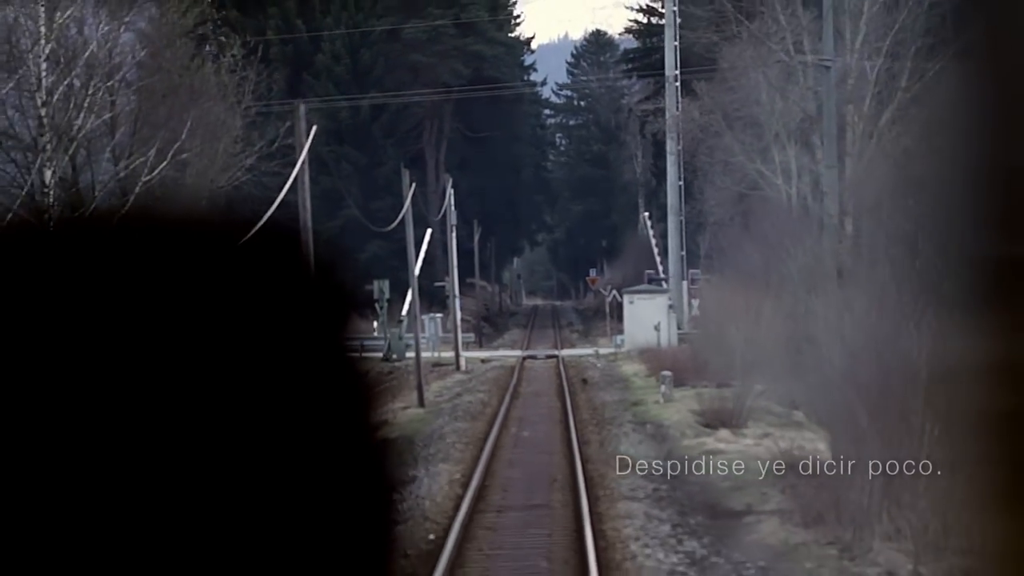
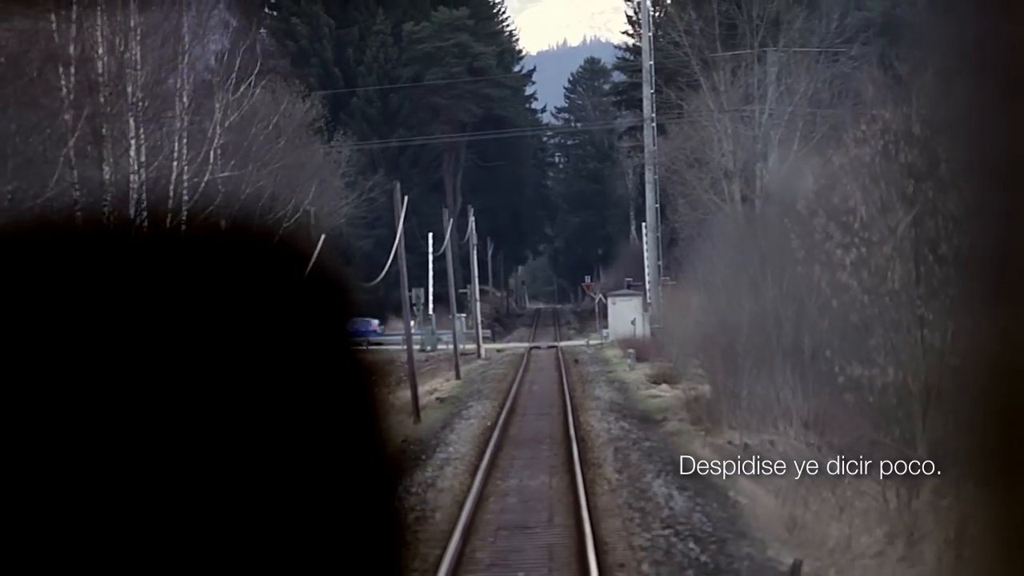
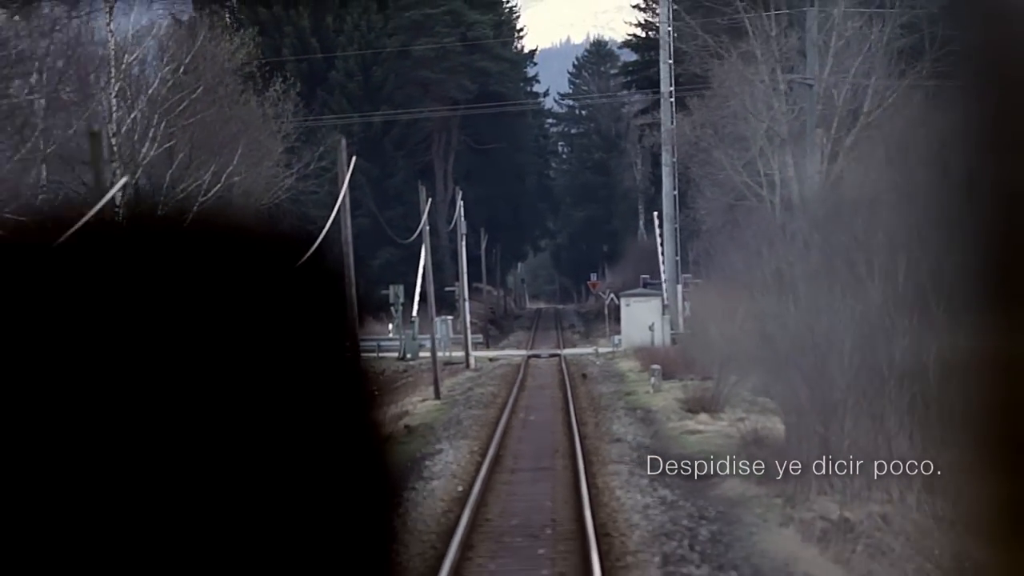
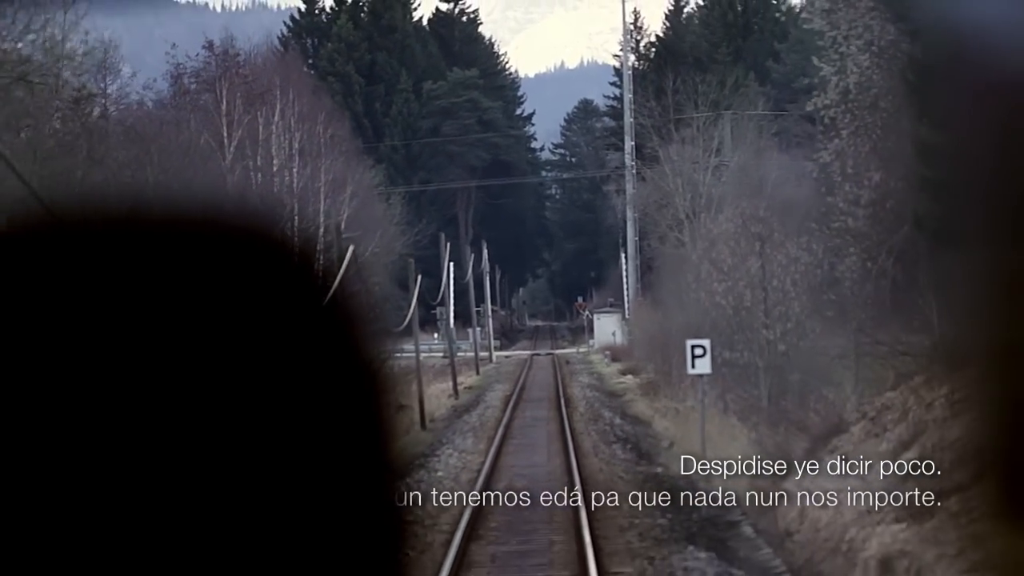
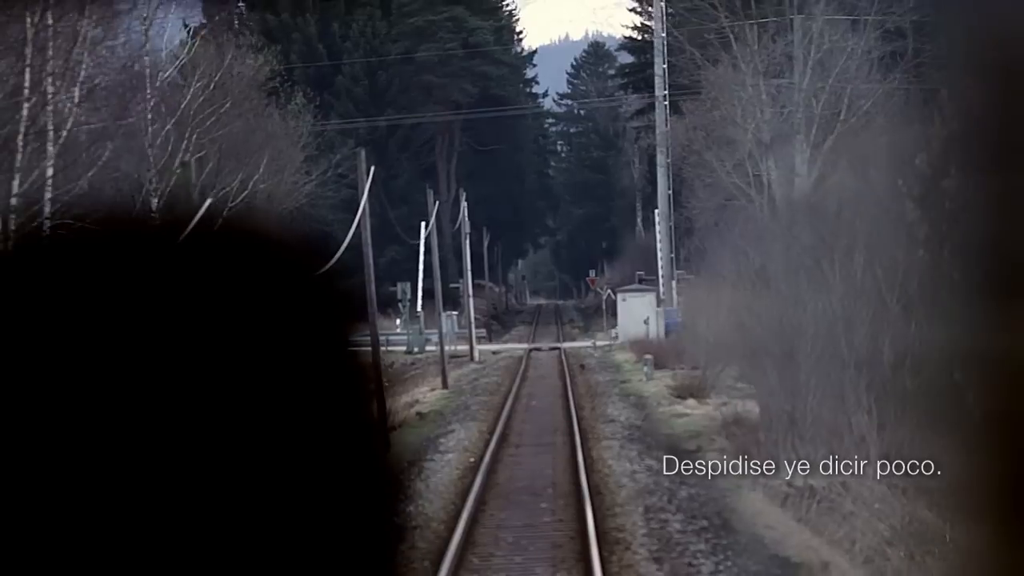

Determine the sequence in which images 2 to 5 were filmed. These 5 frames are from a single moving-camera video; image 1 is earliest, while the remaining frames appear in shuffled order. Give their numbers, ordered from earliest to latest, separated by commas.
3, 5, 2, 4
